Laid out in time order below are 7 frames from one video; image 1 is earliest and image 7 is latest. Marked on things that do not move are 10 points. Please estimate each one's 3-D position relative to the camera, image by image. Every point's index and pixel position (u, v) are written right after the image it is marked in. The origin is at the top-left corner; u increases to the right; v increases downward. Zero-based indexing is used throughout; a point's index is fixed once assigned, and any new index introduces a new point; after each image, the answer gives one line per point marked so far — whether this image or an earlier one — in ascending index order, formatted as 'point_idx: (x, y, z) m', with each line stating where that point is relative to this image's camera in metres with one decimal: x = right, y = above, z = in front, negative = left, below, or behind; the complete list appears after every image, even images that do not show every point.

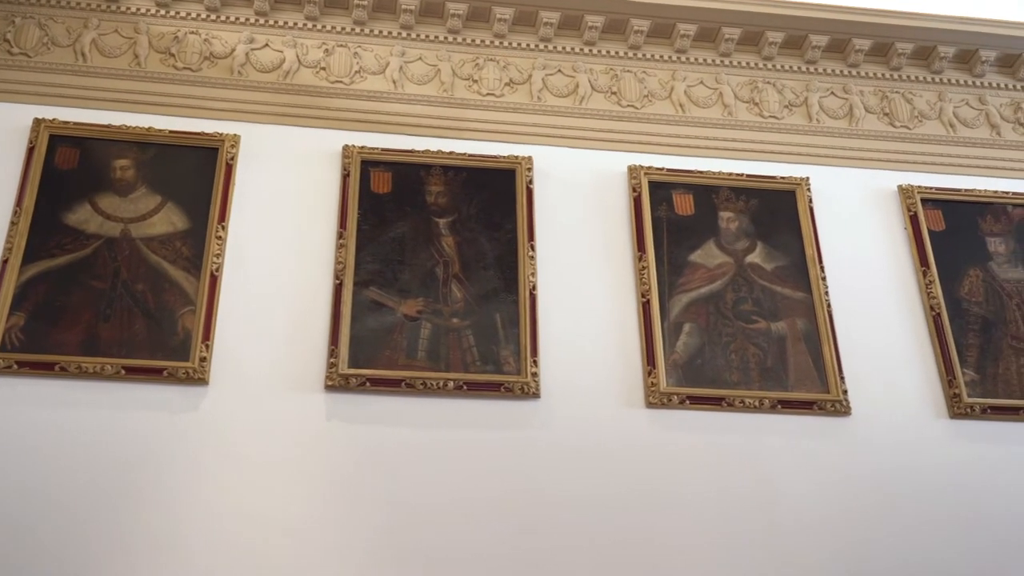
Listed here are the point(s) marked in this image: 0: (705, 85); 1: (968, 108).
0: (+1.5, +1.6, +8.2) m
1: (+3.7, +1.5, +8.5) m
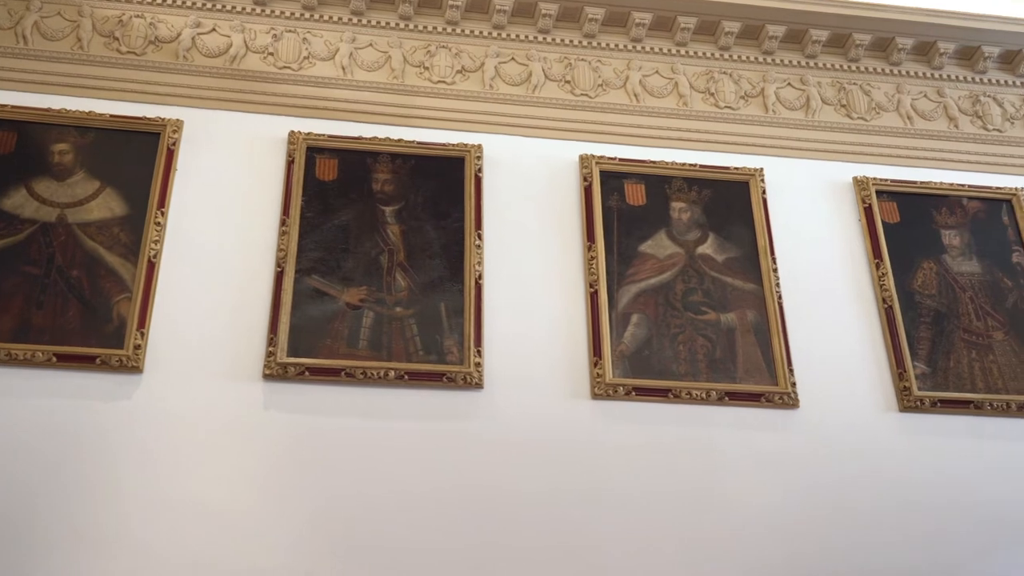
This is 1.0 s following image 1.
0: (+1.1, +1.7, +8.1) m
1: (+3.3, +1.5, +8.4) m
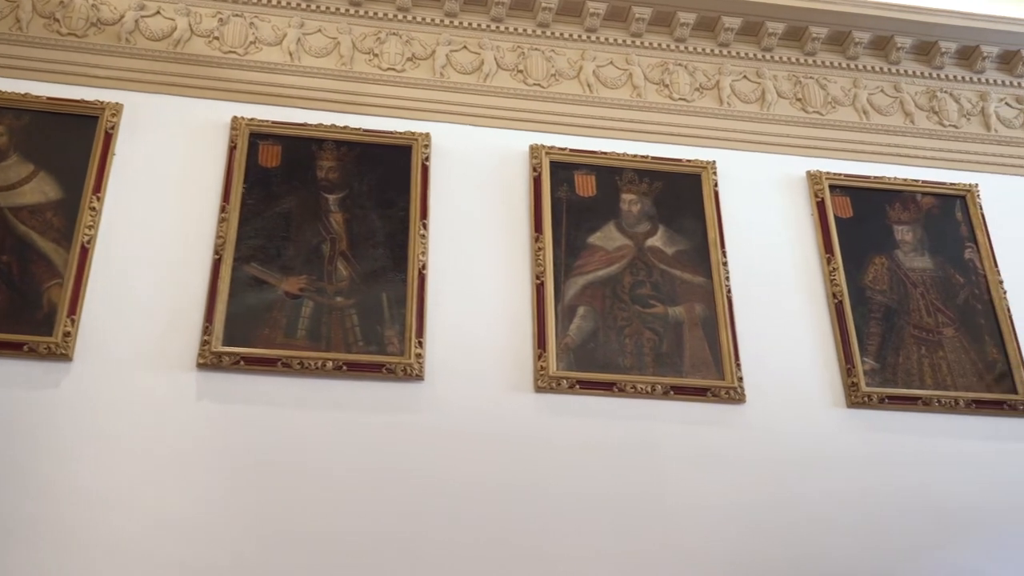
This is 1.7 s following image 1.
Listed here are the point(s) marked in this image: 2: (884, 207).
0: (+0.8, +1.7, +8.0) m
1: (+2.9, +1.5, +8.3) m
2: (+2.7, +0.6, +7.7) m
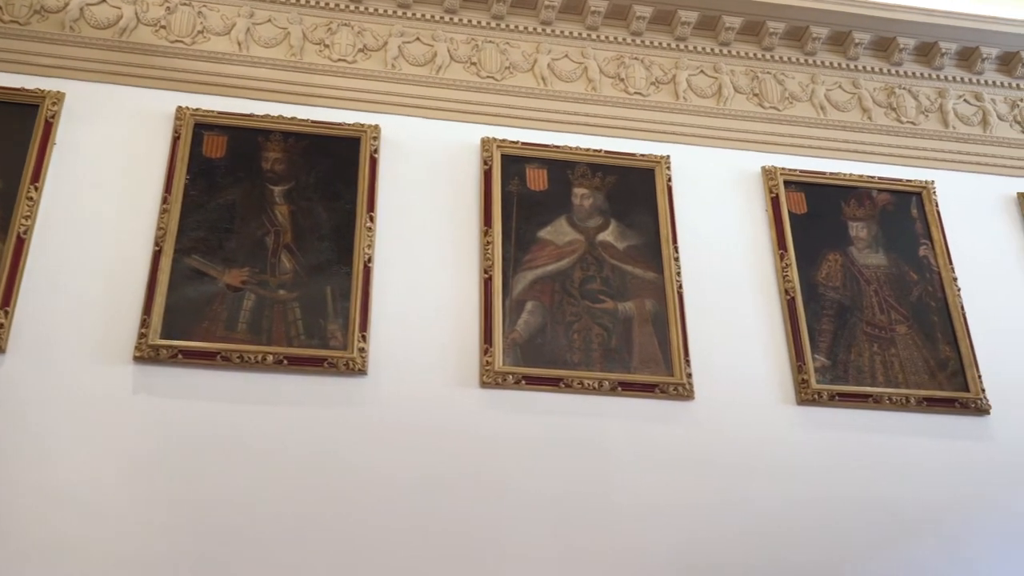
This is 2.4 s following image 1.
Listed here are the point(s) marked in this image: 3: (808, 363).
0: (+0.4, +1.7, +7.9) m
1: (+2.6, +1.6, +8.3) m
2: (+2.4, +0.6, +7.7) m
3: (+1.9, -0.5, +6.9) m
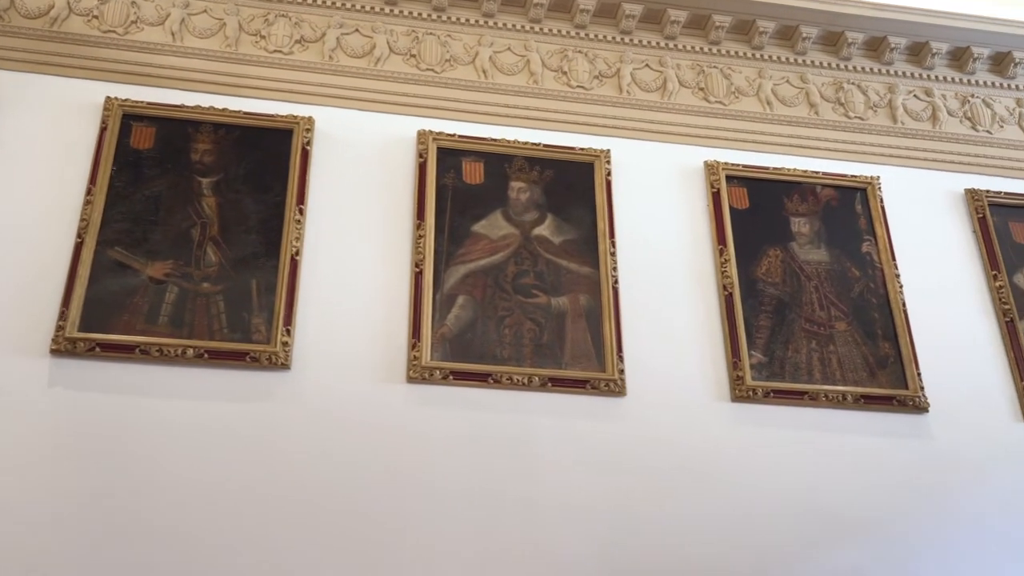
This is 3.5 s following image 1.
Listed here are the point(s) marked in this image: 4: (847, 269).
0: (0.0, +1.8, +7.8) m
1: (+2.2, +1.6, +8.2) m
2: (+2.0, +0.6, +7.6) m
3: (+1.5, -0.5, +6.8) m
4: (+2.4, +0.1, +7.4) m
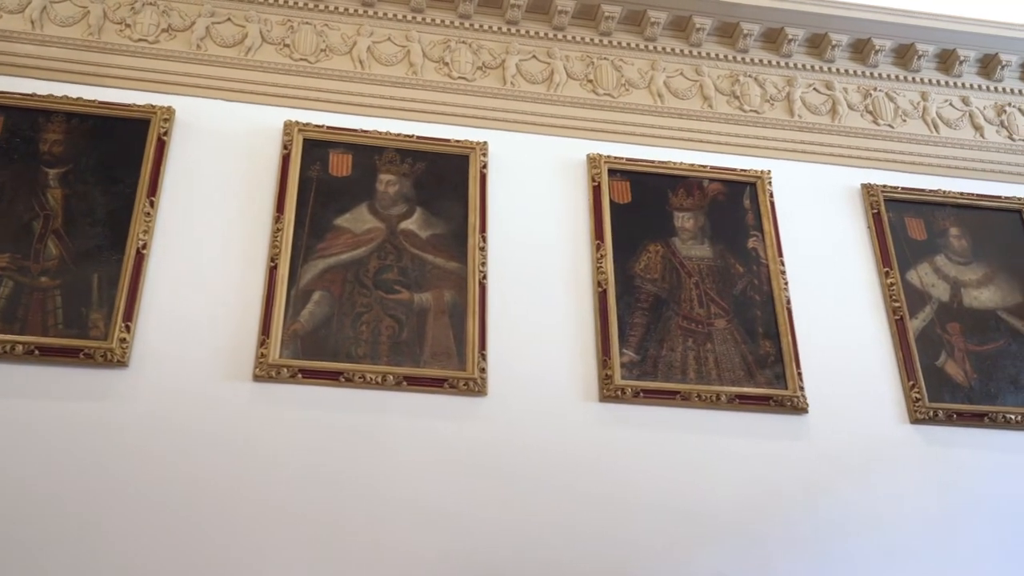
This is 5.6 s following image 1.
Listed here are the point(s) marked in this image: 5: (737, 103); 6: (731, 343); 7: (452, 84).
0: (-0.9, +1.8, +7.6) m
1: (+1.3, +1.6, +7.9) m
2: (+1.1, +0.7, +7.3) m
3: (+0.6, -0.4, +6.5) m
4: (+1.5, +0.2, +7.1) m
5: (+1.7, +1.4, +7.9) m
6: (+1.4, -0.4, +6.8) m
7: (-0.4, +1.5, +7.5) m
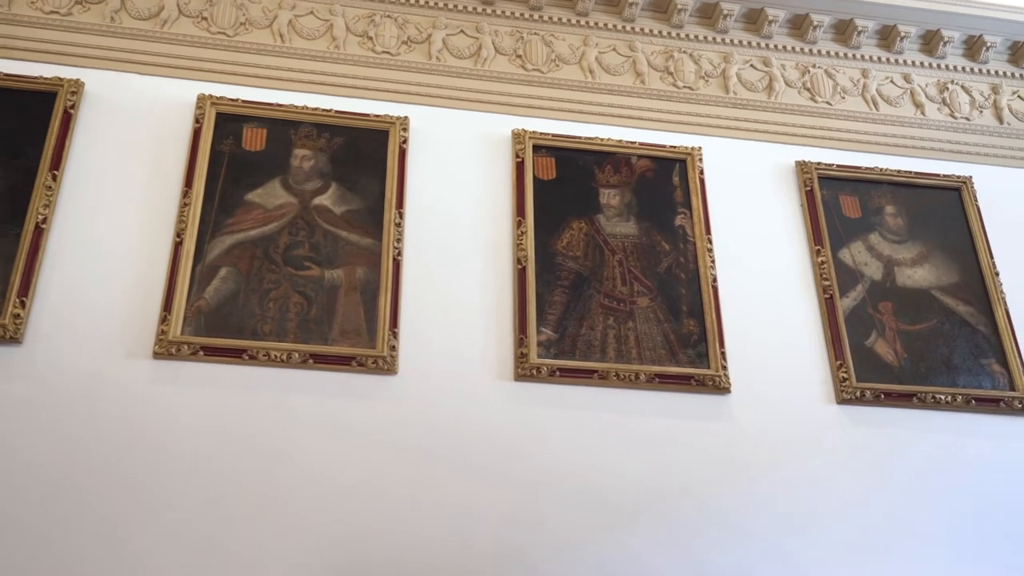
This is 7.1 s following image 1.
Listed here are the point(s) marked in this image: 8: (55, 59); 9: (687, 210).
0: (-1.4, +1.9, +7.4) m
1: (+0.8, +1.7, +7.8) m
2: (+0.6, +0.8, +7.2) m
3: (+0.1, -0.3, +6.4) m
4: (+1.0, +0.3, +6.9) m
5: (+1.2, +1.5, +7.8) m
6: (+0.9, -0.2, +6.6) m
7: (-1.0, +1.6, +7.3) m
8: (-3.0, +1.5, +6.8) m
9: (+1.2, +0.5, +7.1) m
